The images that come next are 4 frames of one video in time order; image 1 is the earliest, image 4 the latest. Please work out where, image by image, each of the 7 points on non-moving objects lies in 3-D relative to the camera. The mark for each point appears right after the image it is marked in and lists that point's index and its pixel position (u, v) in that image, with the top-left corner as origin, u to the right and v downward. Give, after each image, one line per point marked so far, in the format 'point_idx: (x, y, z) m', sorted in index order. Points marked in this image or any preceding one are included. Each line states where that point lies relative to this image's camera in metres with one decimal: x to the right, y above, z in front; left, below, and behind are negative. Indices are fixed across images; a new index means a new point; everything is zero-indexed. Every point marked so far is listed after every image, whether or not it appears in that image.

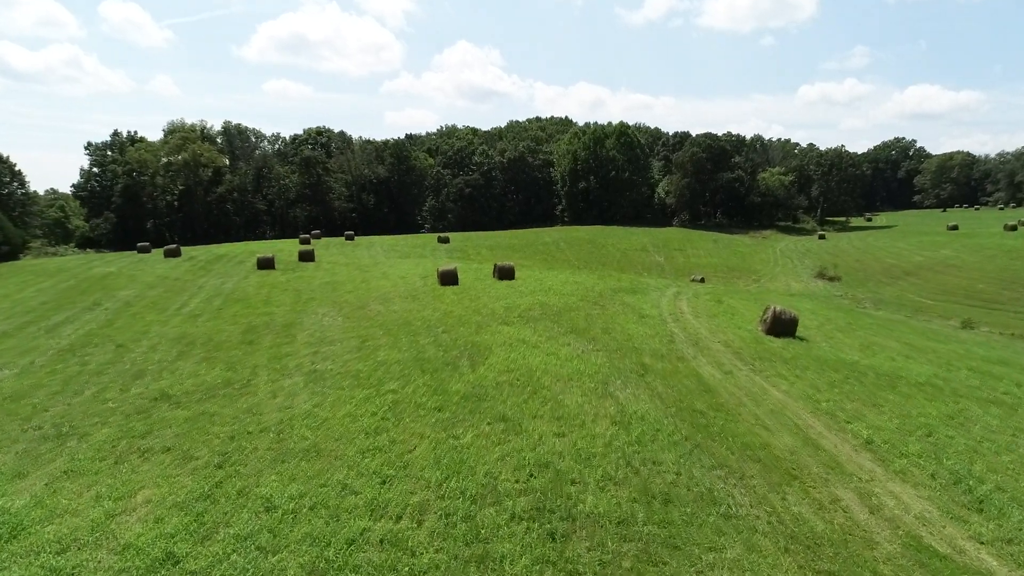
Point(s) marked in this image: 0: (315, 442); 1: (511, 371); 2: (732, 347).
0: (-2.9, -2.3, +10.7) m
1: (0.0, -1.7, +14.3) m
2: (+5.2, -1.4, +16.8) m
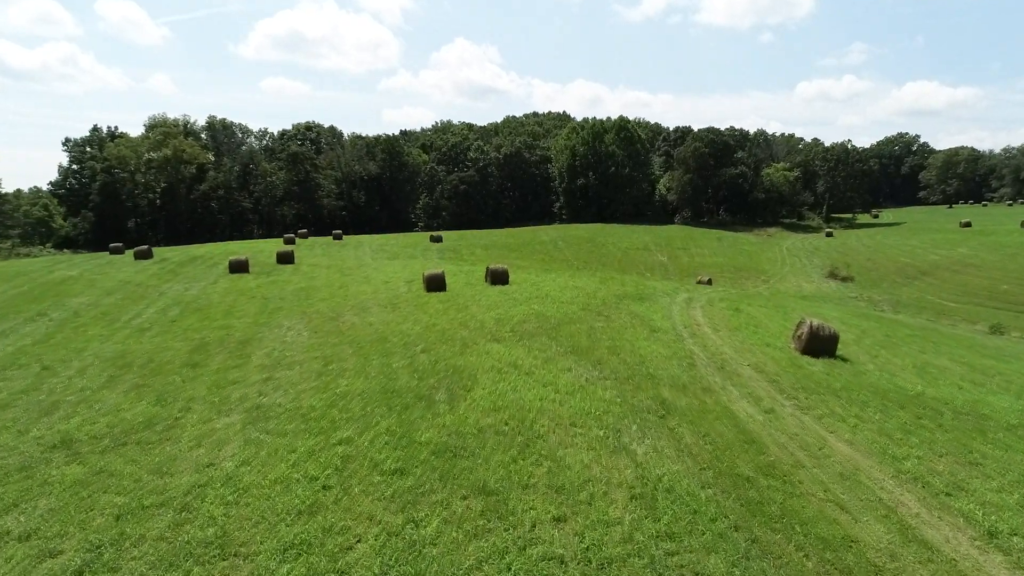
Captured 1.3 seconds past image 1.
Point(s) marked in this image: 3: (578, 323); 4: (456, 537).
0: (-3.1, -2.6, +7.8) m
1: (-0.2, -1.9, +11.5) m
2: (+5.0, -1.7, +14.0) m
3: (+1.8, -1.0, +19.7) m
4: (-0.6, -2.5, +7.2) m
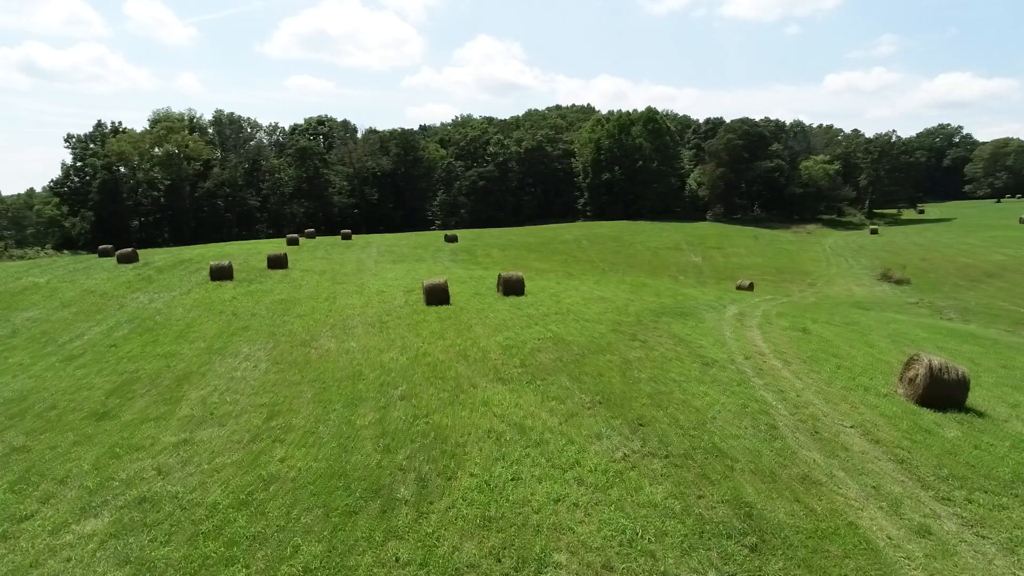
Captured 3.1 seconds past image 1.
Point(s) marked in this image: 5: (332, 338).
0: (-3.2, -3.1, +3.7) m
1: (-0.2, -2.4, +7.3) m
2: (+5.0, -2.1, +9.6) m
3: (+2.1, -1.4, +15.4) m
4: (-0.7, -3.0, +3.0) m
5: (-4.5, -1.3, +18.1) m
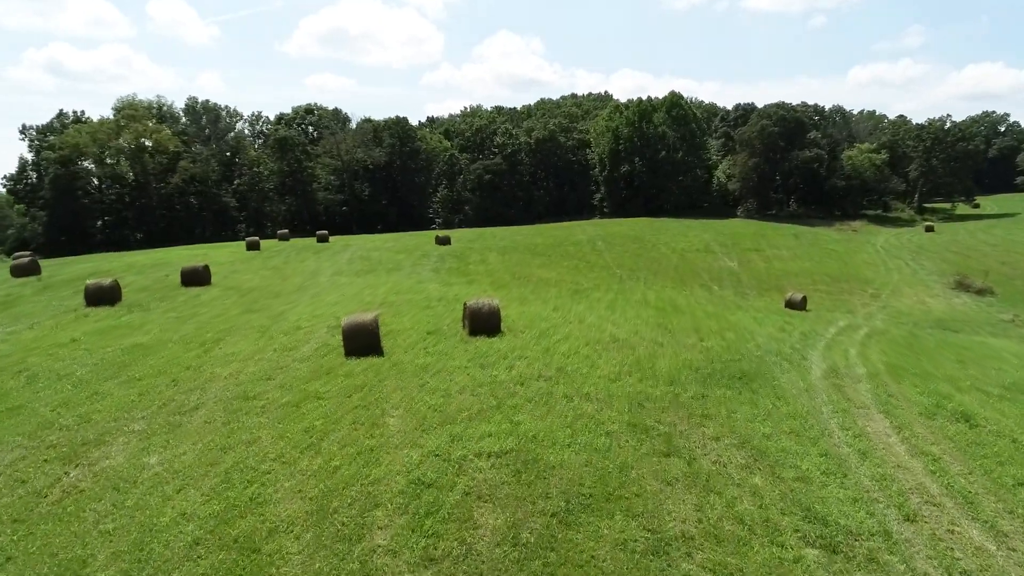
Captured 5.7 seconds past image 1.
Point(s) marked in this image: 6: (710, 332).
0: (-4.5, -4.1, -4.1) m
1: (-1.4, -3.4, -0.7) m
2: (+3.9, -3.0, +1.5) m
3: (+1.1, -2.3, +7.4) m
4: (-2.0, -3.9, -4.9) m
5: (-5.4, -2.1, +10.3) m
6: (+5.0, -1.1, +18.4) m
